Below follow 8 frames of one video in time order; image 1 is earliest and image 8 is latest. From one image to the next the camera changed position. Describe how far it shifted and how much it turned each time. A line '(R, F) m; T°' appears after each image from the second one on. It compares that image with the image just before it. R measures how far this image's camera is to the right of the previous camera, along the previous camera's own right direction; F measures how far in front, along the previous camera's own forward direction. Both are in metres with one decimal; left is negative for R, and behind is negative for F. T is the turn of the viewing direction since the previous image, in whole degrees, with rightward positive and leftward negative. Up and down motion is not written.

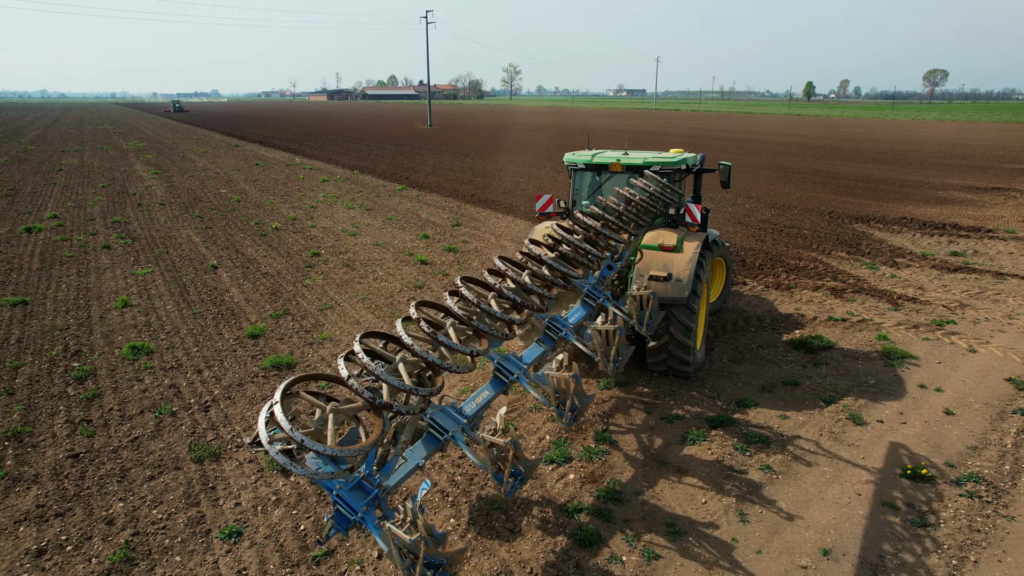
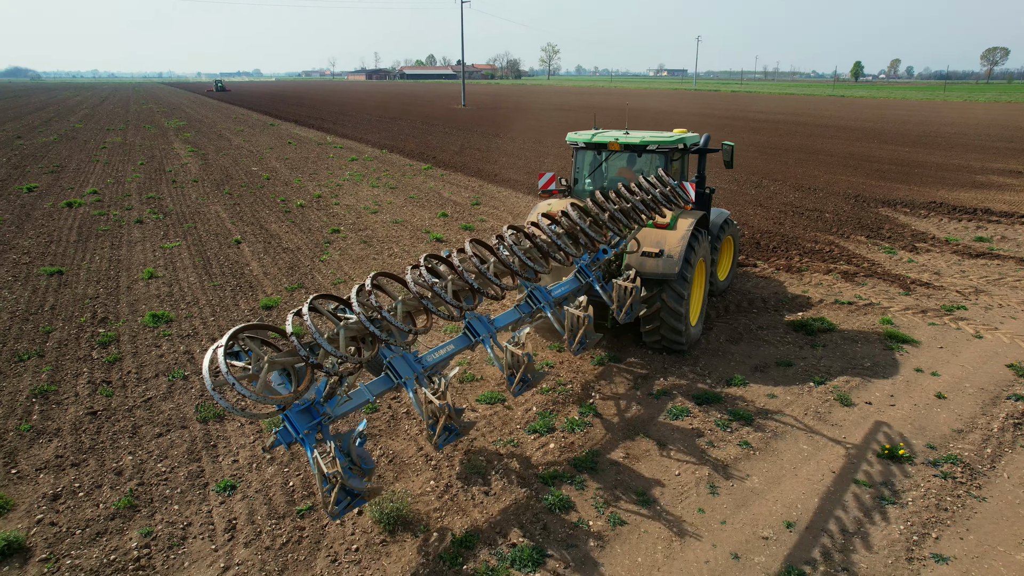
(+0.4, -0.2) m; -3°
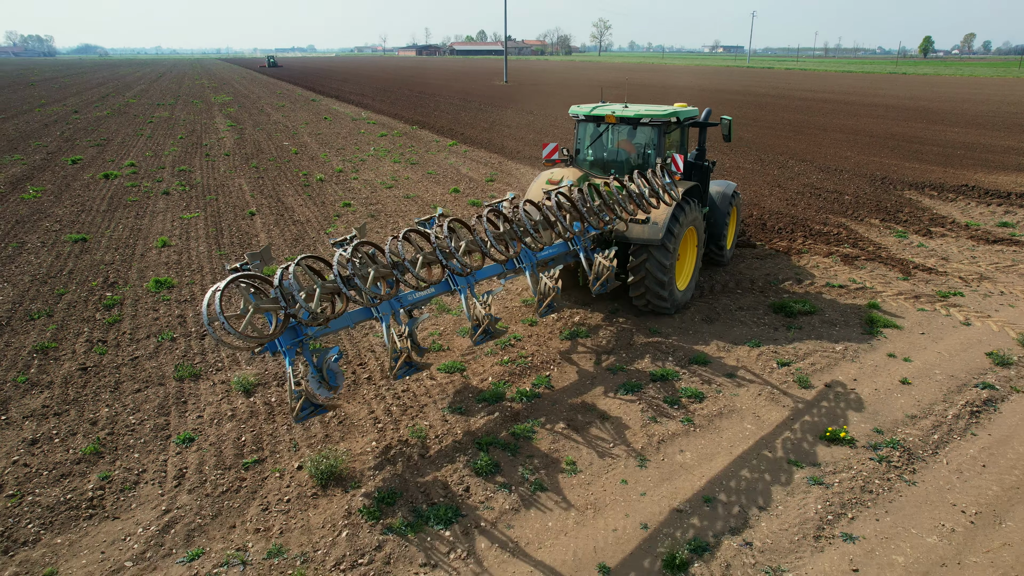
(+0.7, -0.1) m; -4°
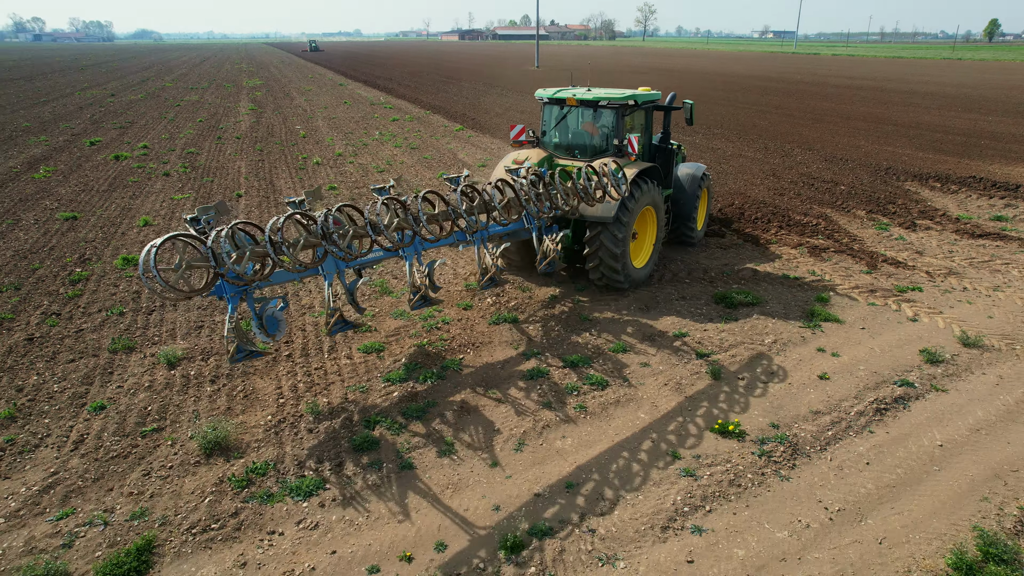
(+1.1, 0.0) m; -4°
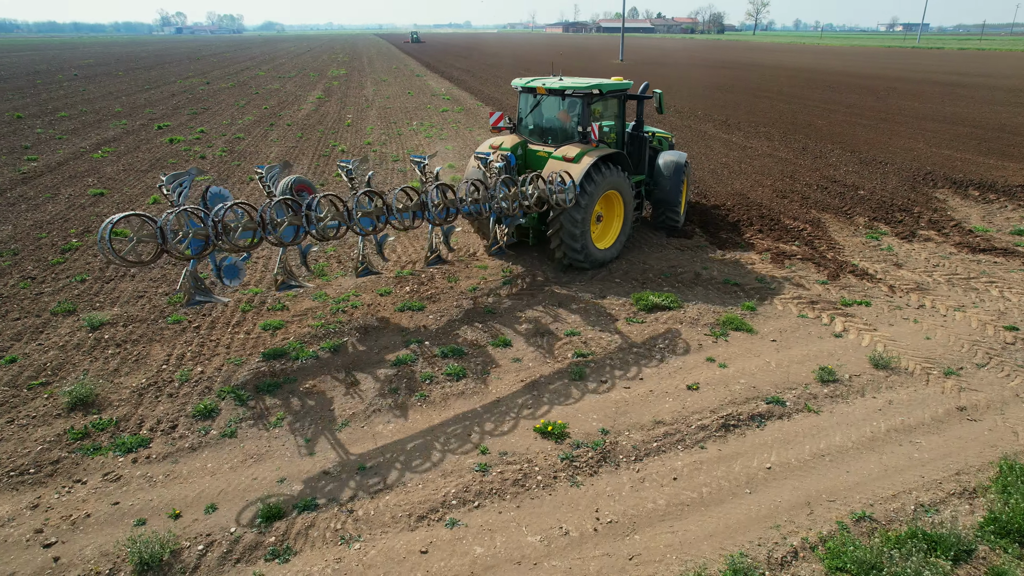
(+1.8, +0.1) m; -8°
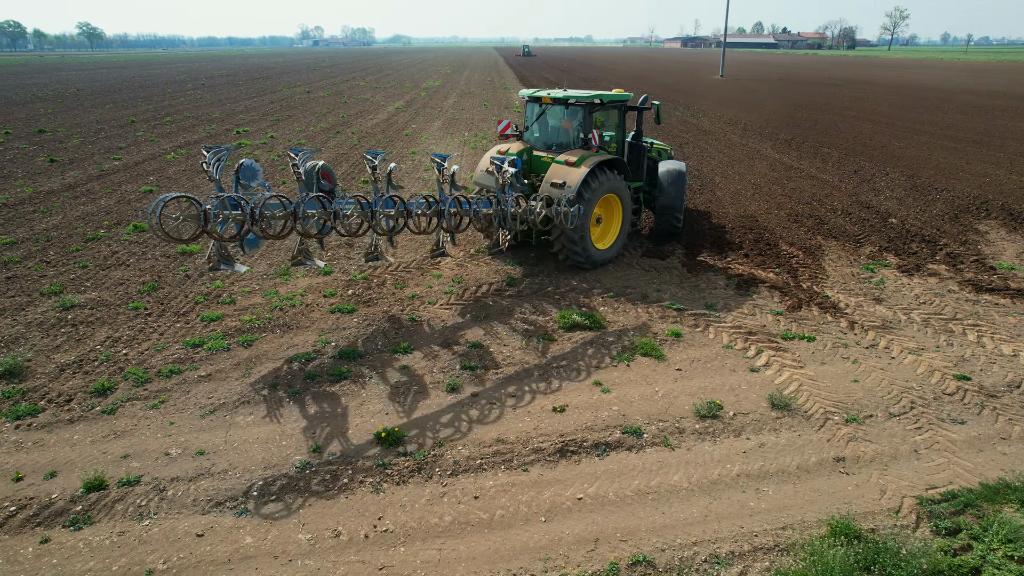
(+1.8, +0.1) m; -9°
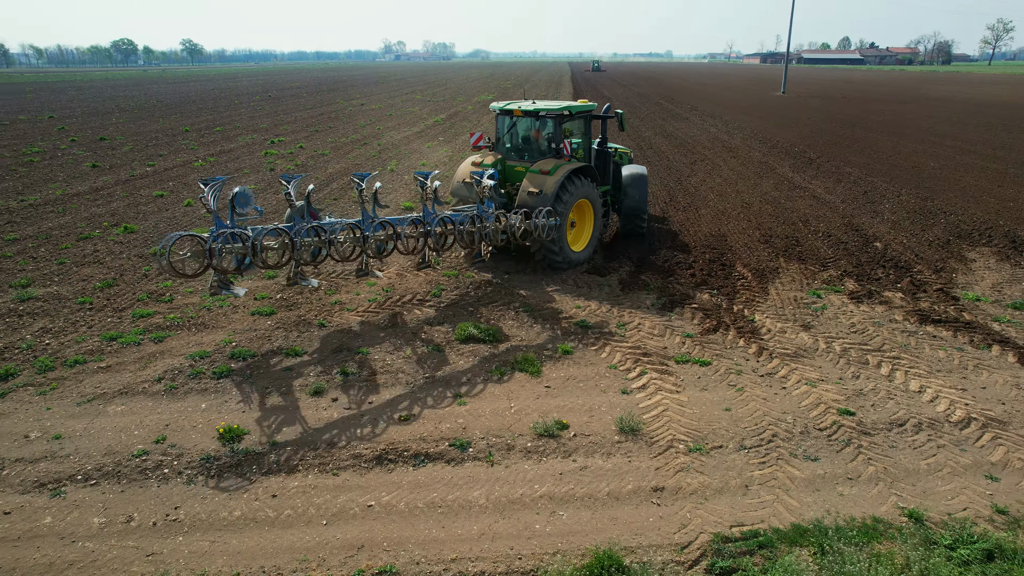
(+1.7, +0.1) m; -6°
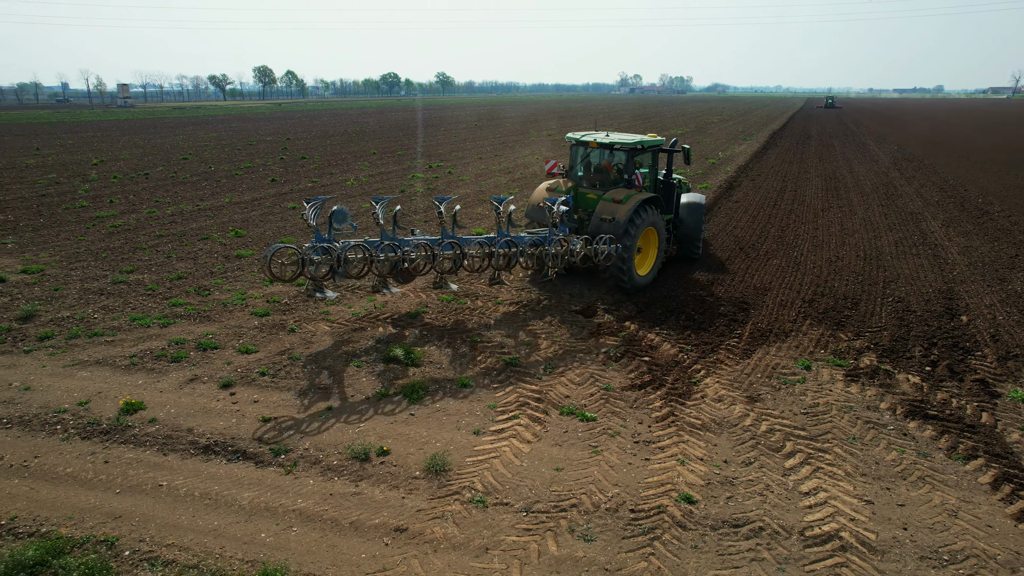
(+2.7, +0.5) m; -19°
